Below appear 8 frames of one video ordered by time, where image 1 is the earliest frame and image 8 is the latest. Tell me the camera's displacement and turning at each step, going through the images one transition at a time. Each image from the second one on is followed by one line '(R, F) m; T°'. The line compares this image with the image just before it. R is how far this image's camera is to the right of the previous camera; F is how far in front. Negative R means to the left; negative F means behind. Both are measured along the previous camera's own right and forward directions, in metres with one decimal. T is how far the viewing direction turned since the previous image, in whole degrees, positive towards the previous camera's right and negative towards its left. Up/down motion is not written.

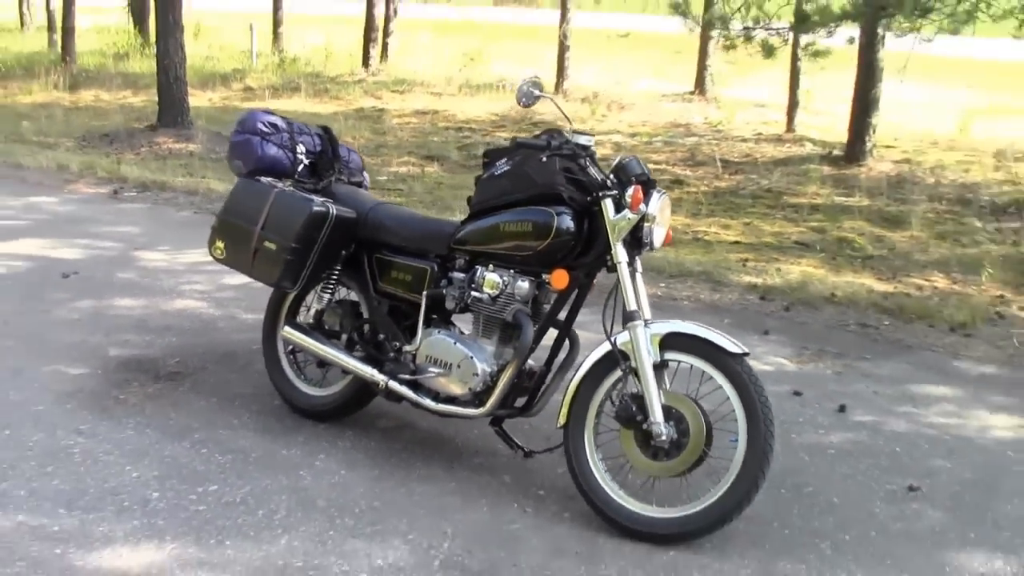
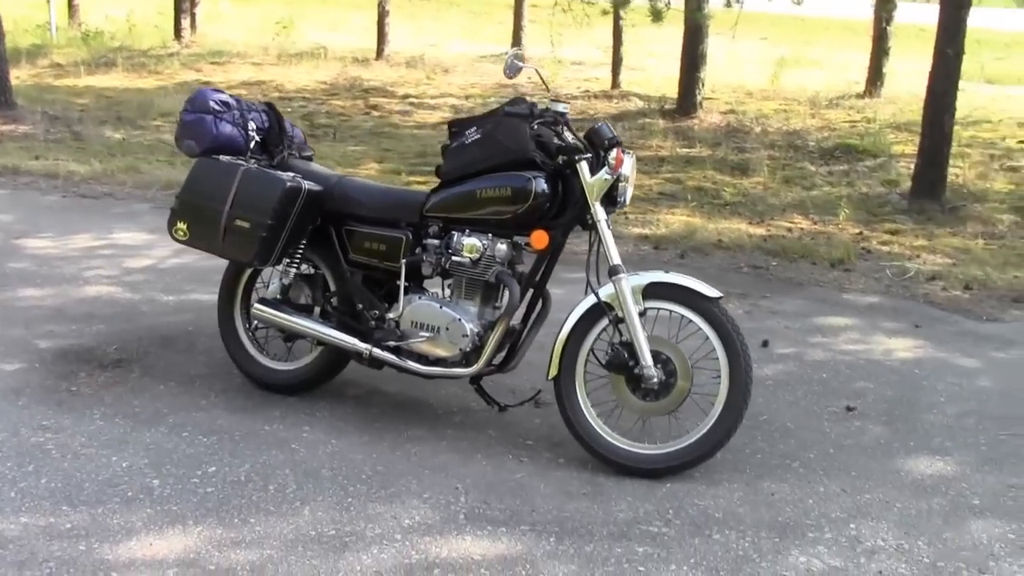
(-0.7, -0.1) m; +10°
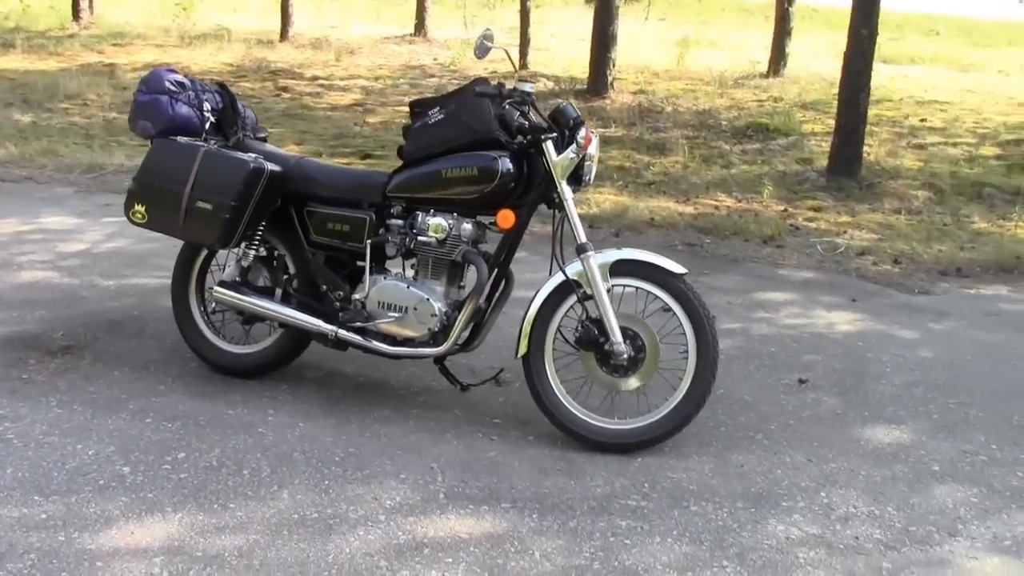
(-0.3, 0.0) m; +5°
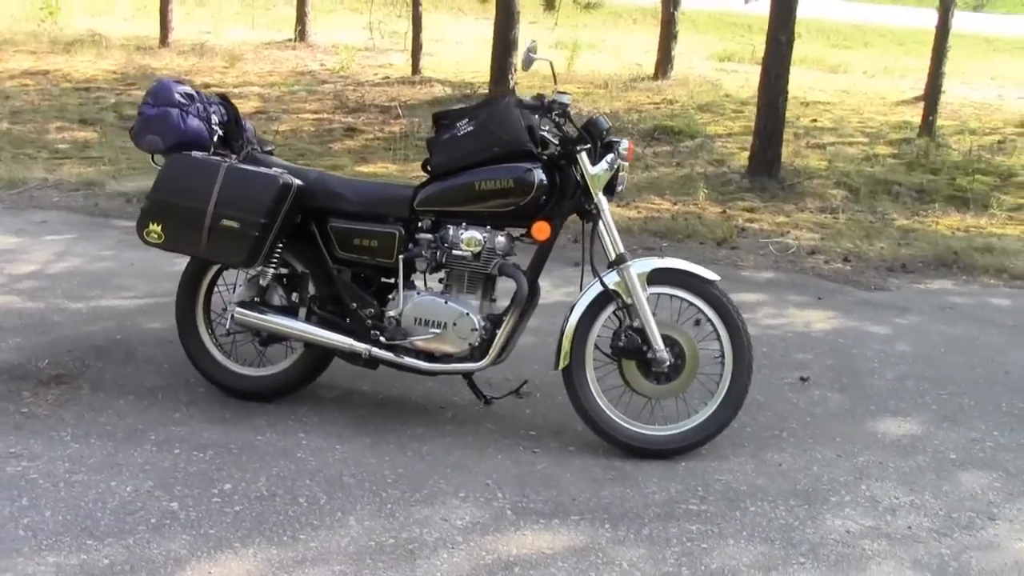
(-0.7, 0.0) m; +8°
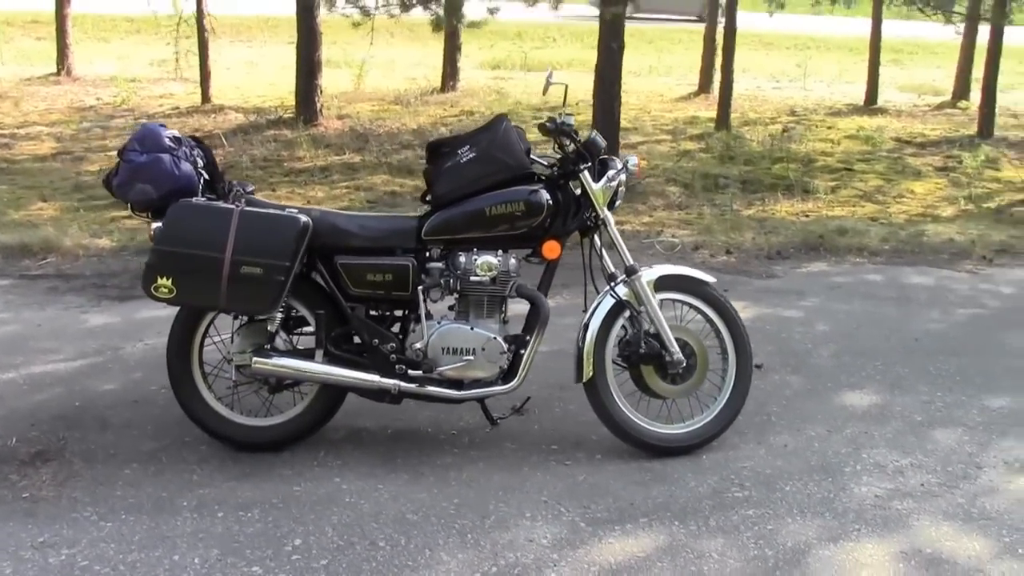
(-1.0, 0.0) m; +14°
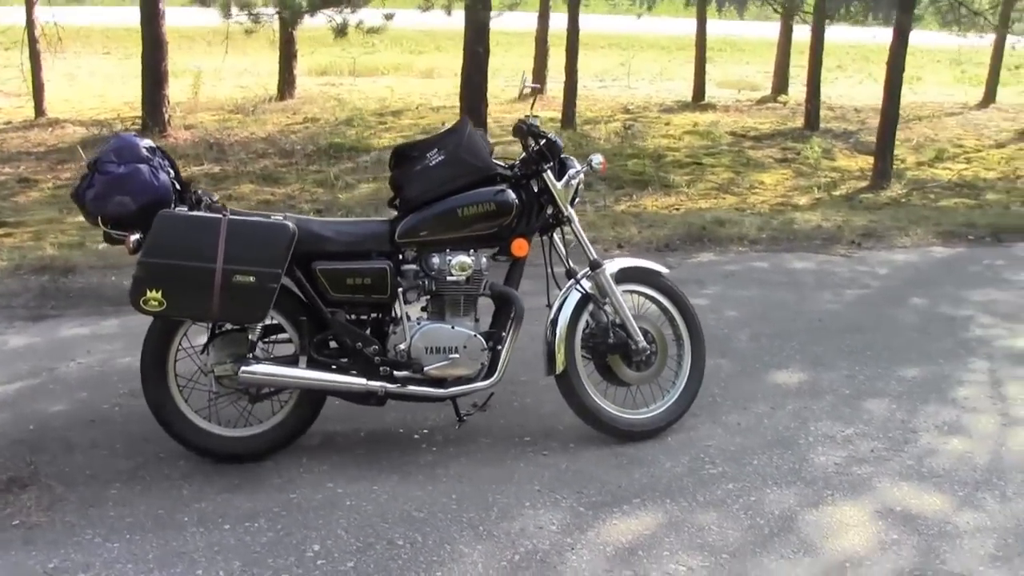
(-0.6, 0.0) m; +10°
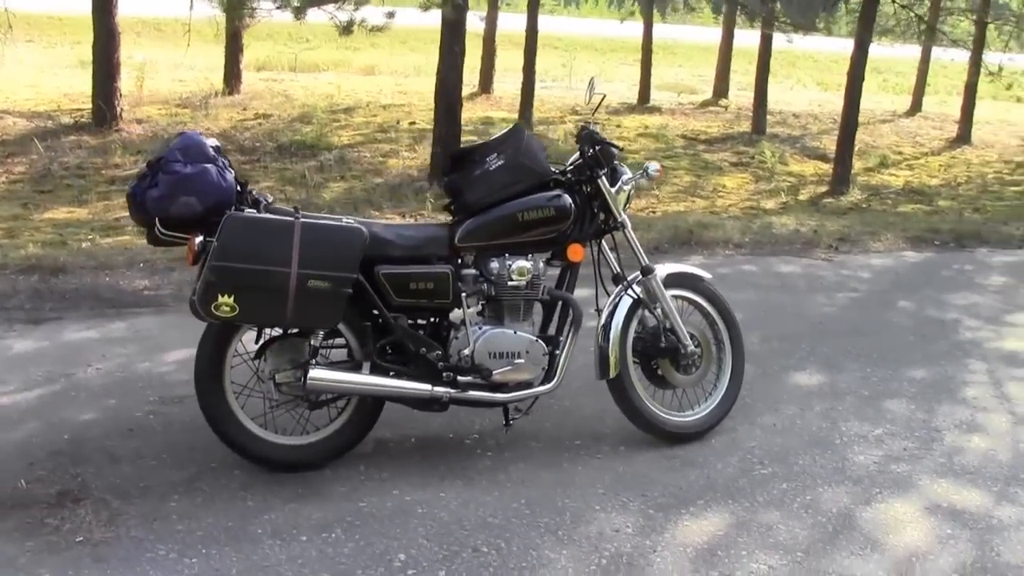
(-0.6, 0.0) m; +5°
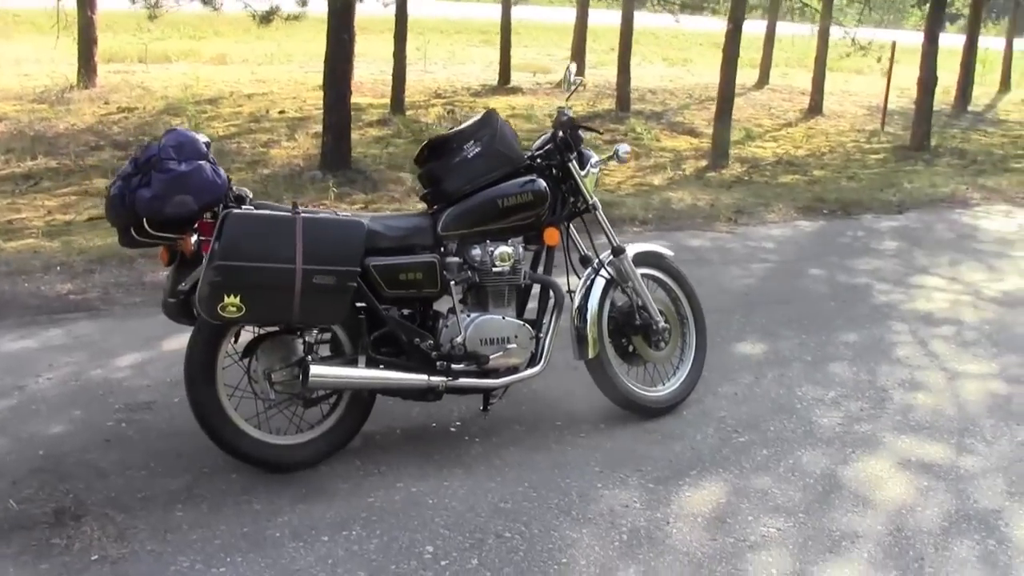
(-0.6, 0.0) m; +8°
